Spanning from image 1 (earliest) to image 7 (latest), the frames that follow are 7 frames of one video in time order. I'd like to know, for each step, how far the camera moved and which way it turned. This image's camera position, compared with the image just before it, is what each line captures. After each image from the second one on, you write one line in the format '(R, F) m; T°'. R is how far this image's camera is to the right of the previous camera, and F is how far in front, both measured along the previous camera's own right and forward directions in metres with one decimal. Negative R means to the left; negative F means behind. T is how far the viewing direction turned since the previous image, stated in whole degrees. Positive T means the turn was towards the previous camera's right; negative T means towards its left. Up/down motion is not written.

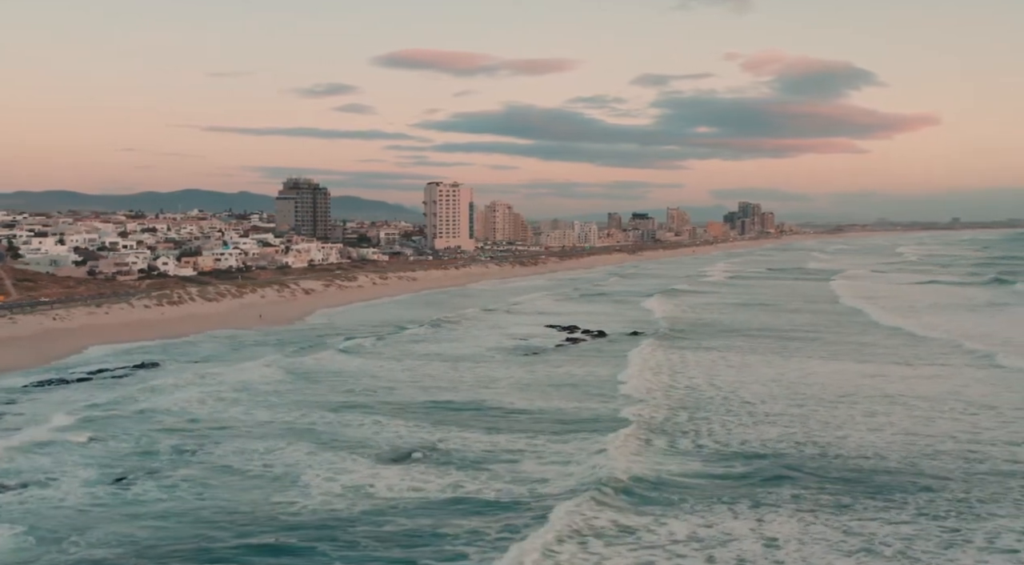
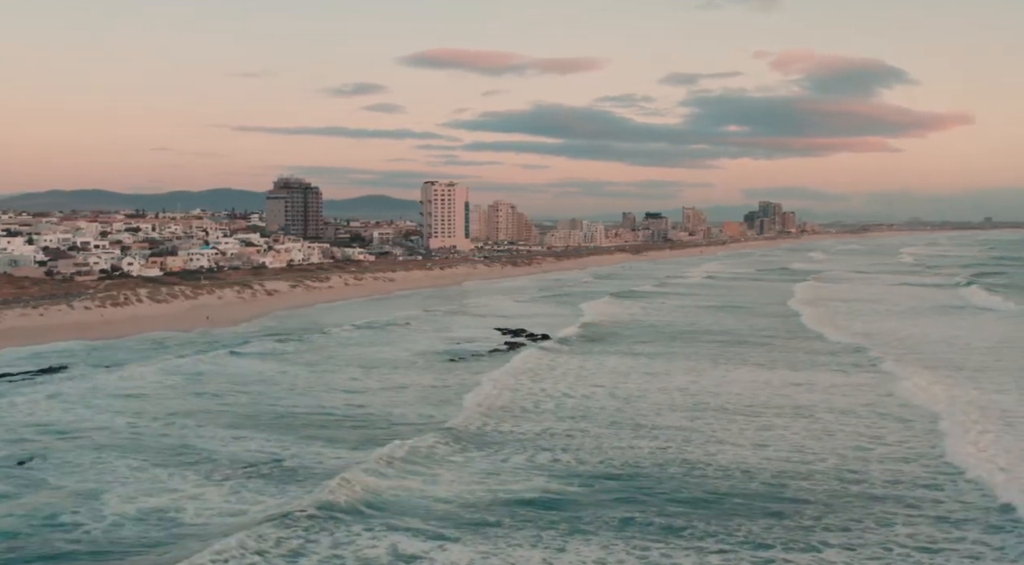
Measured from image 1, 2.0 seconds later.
(+3.2, +1.0) m; -2°
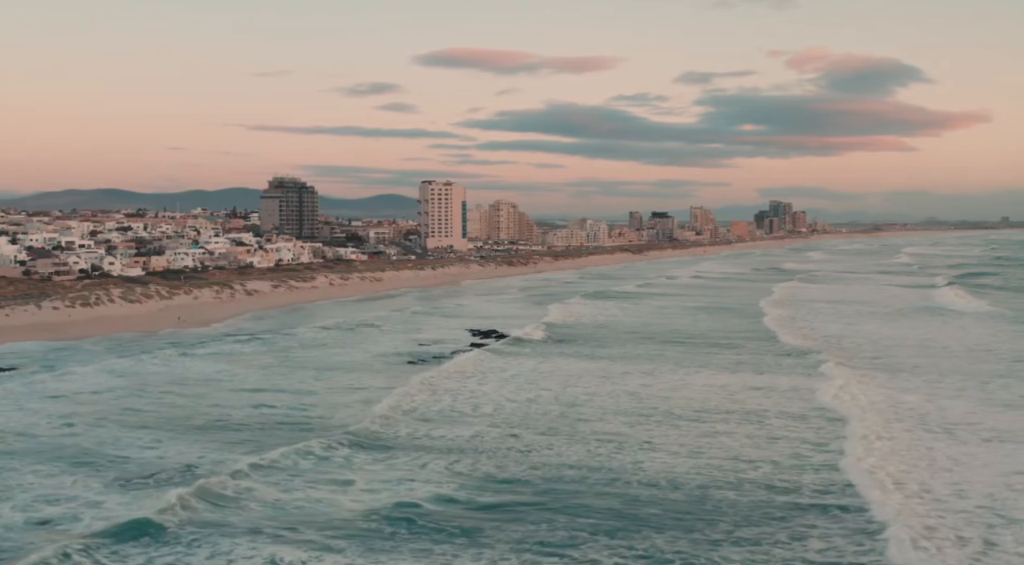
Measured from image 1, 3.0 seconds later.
(+1.6, +0.5) m; -1°
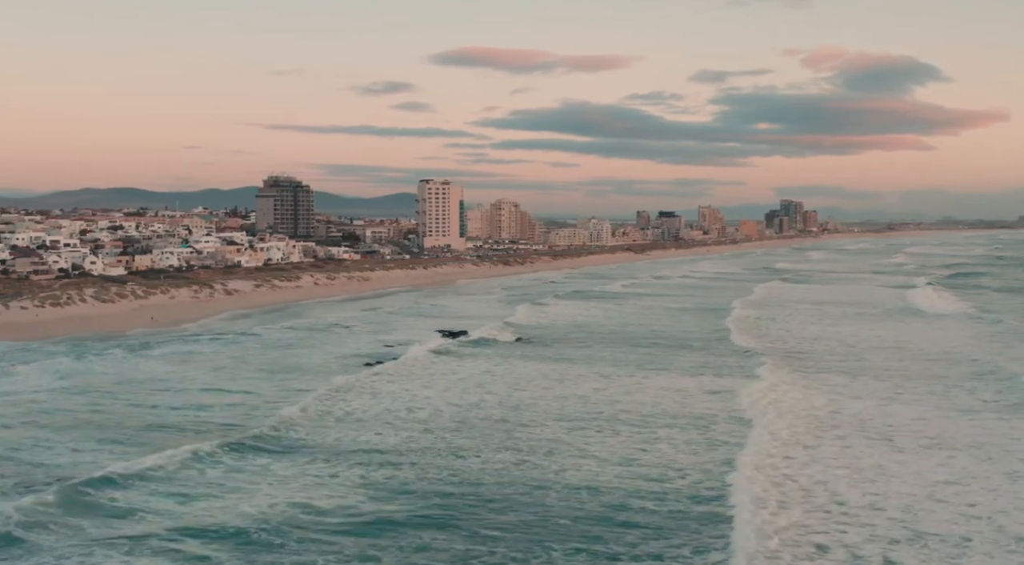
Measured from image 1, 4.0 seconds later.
(+1.6, +0.6) m; -1°
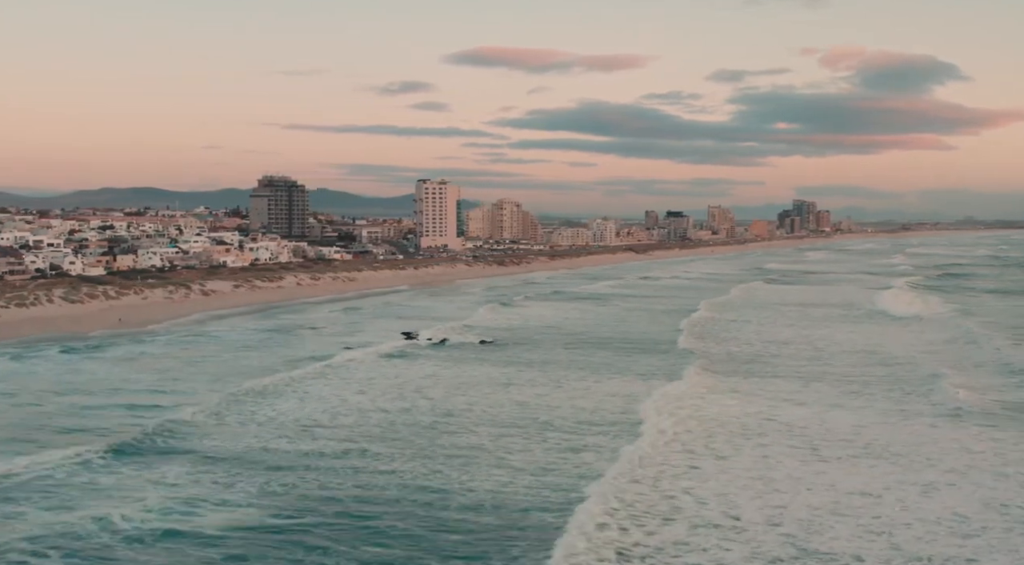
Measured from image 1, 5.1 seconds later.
(+1.8, +0.7) m; -1°
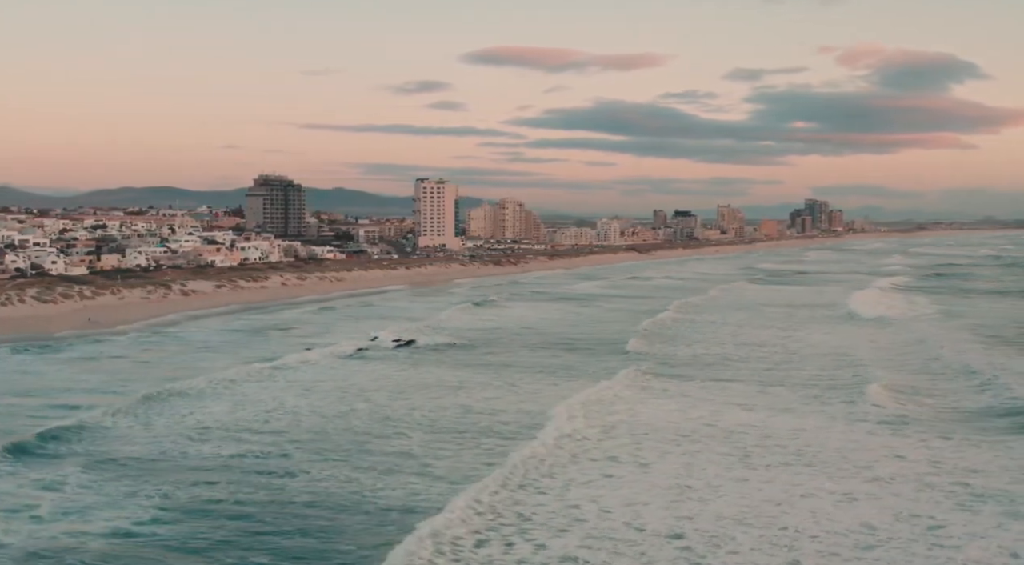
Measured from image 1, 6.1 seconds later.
(+1.6, +0.6) m; -1°
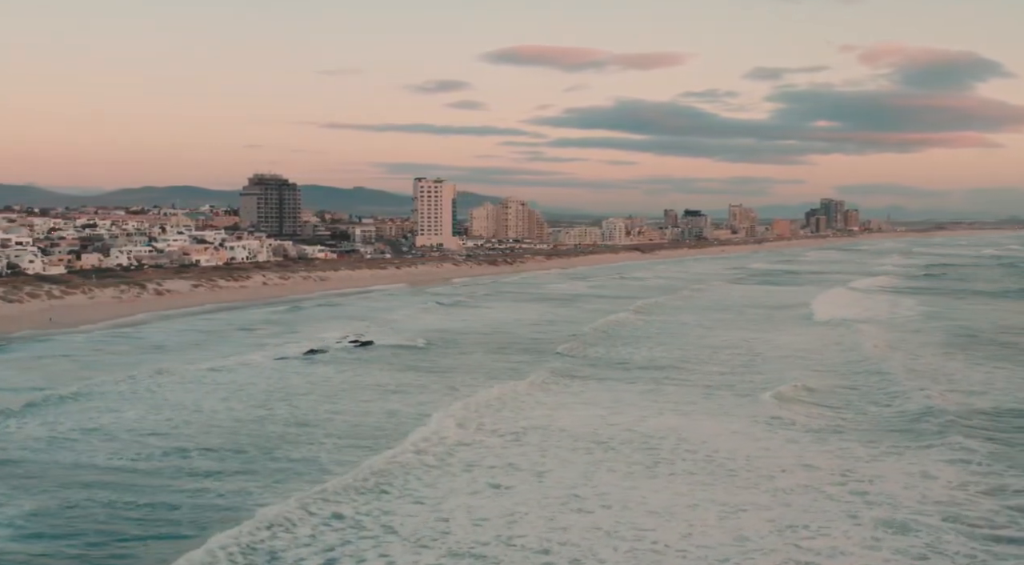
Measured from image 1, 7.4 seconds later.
(+1.9, +0.8) m; -1°
